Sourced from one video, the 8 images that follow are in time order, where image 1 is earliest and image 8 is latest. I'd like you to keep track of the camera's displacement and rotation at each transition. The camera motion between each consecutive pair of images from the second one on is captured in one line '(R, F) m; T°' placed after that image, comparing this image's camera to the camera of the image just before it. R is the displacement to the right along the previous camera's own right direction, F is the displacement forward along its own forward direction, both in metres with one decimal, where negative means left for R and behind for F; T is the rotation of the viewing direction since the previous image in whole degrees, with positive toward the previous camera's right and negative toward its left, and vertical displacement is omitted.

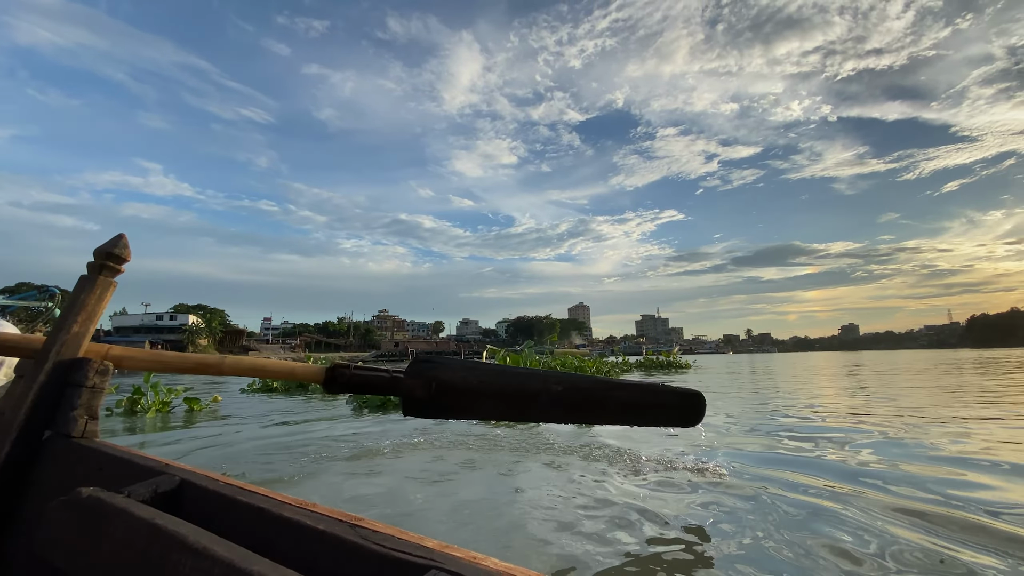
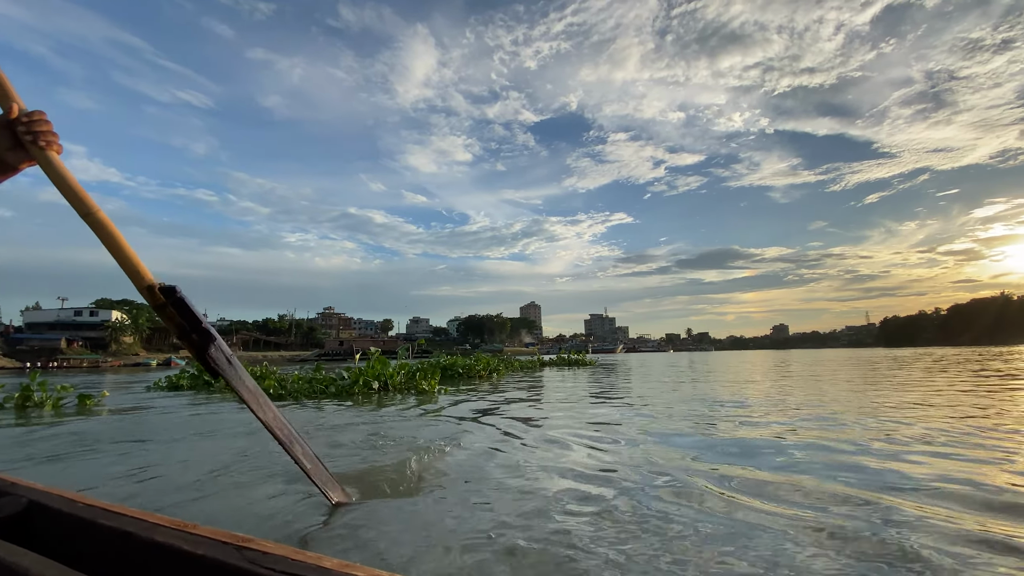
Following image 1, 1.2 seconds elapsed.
(+0.4, +0.9) m; +6°
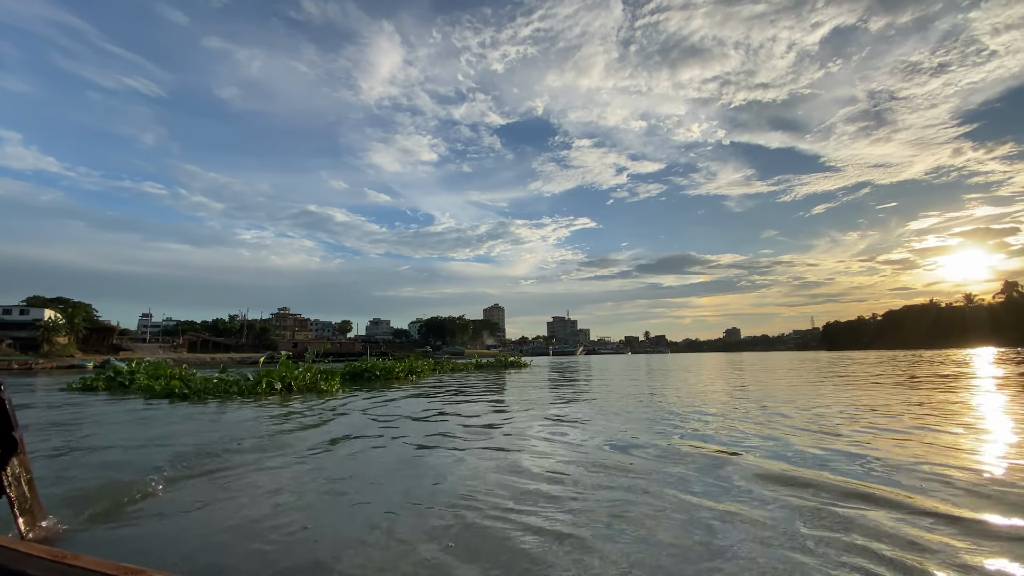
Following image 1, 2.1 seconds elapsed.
(+0.3, +0.6) m; +4°
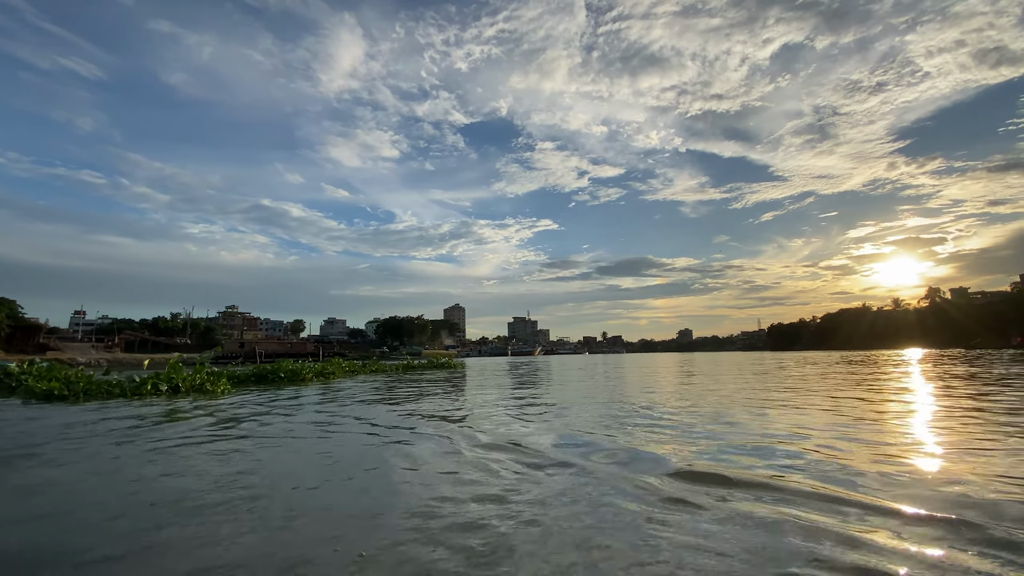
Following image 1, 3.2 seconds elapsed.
(+0.2, +1.2) m; +5°
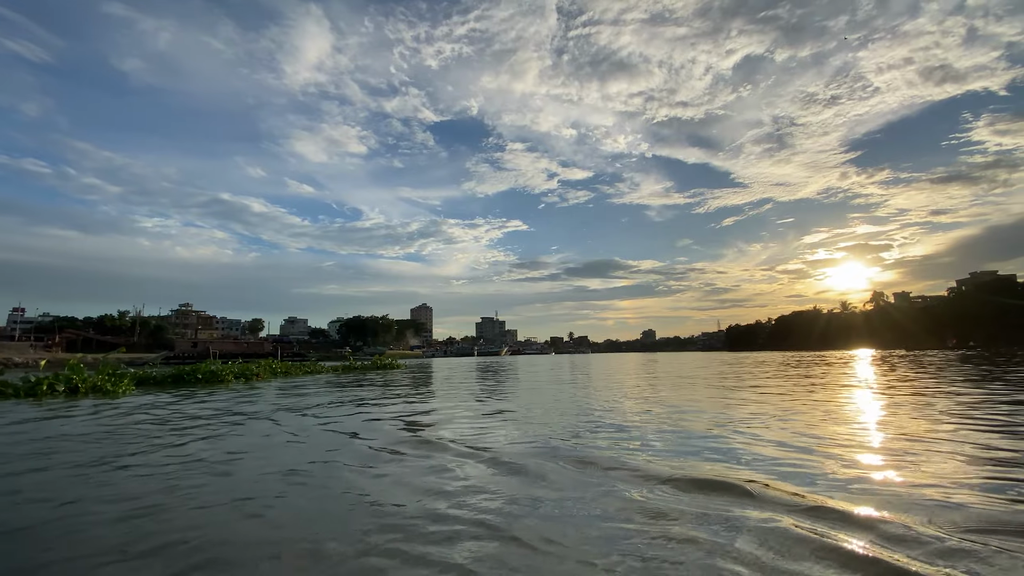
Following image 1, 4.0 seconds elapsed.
(+0.1, +0.9) m; +4°
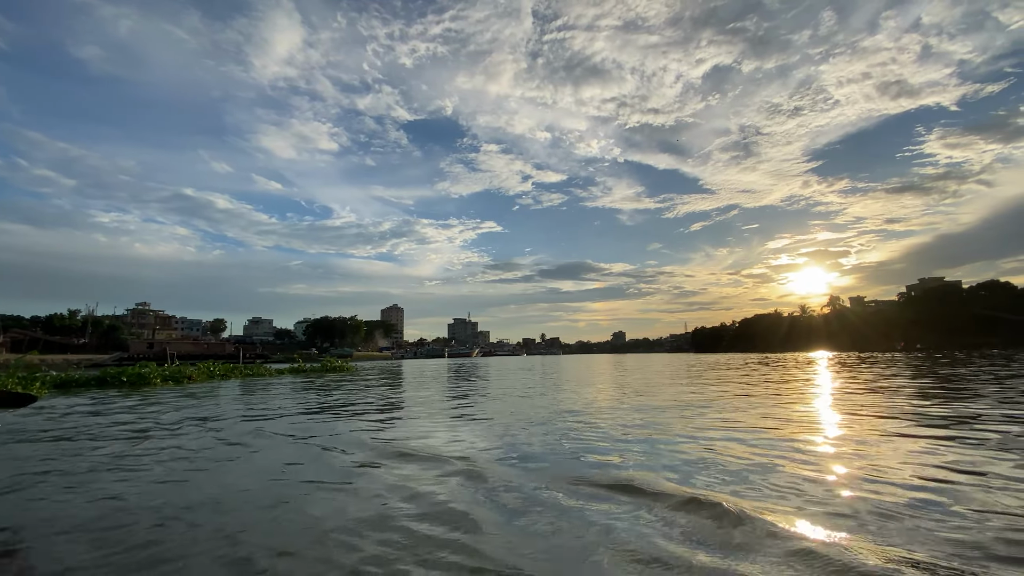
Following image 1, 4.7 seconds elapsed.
(+0.1, +0.8) m; +3°
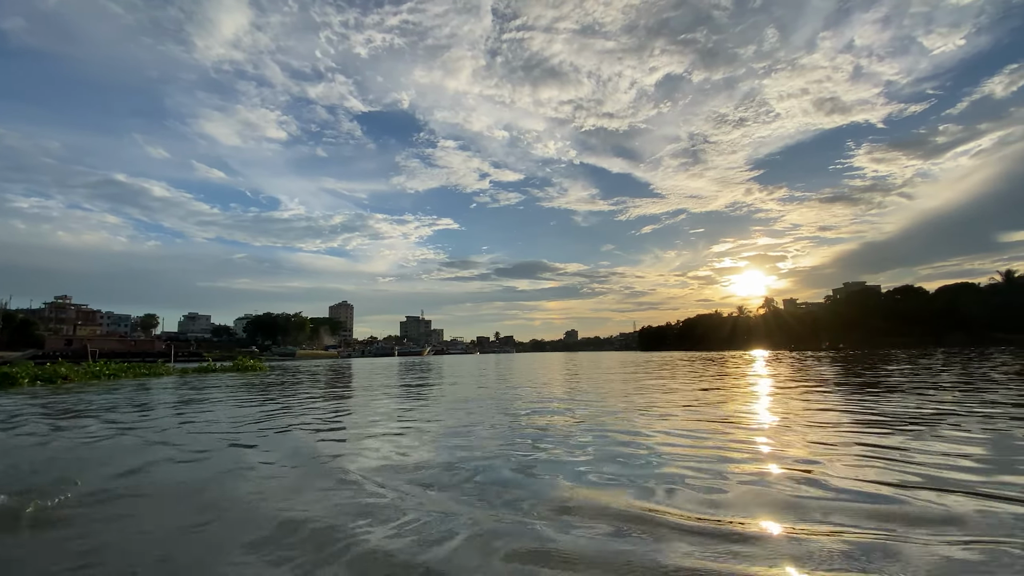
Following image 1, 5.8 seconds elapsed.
(+0.1, +0.7) m; +5°
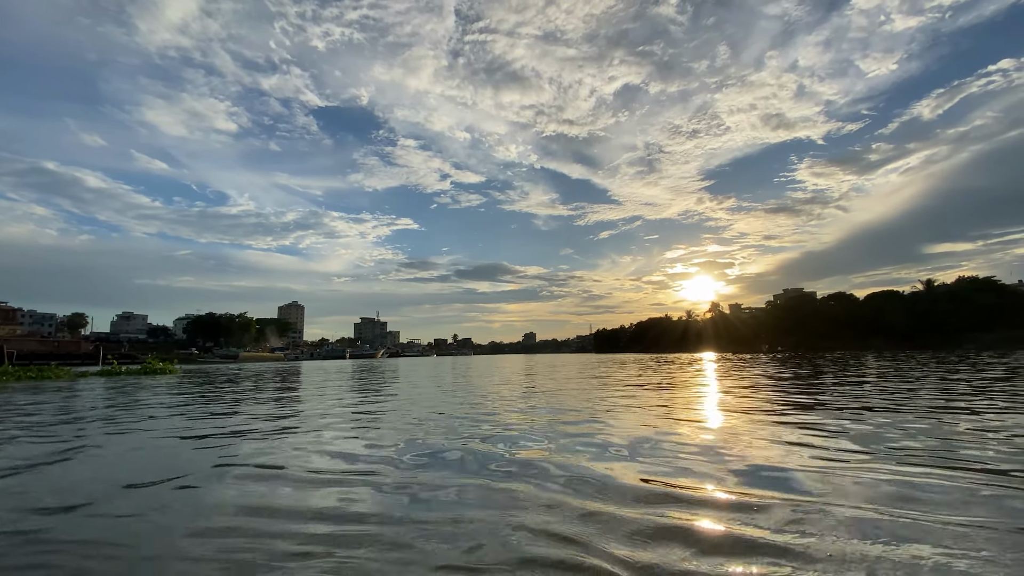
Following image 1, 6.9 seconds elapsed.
(+0.1, +0.4) m; +5°
